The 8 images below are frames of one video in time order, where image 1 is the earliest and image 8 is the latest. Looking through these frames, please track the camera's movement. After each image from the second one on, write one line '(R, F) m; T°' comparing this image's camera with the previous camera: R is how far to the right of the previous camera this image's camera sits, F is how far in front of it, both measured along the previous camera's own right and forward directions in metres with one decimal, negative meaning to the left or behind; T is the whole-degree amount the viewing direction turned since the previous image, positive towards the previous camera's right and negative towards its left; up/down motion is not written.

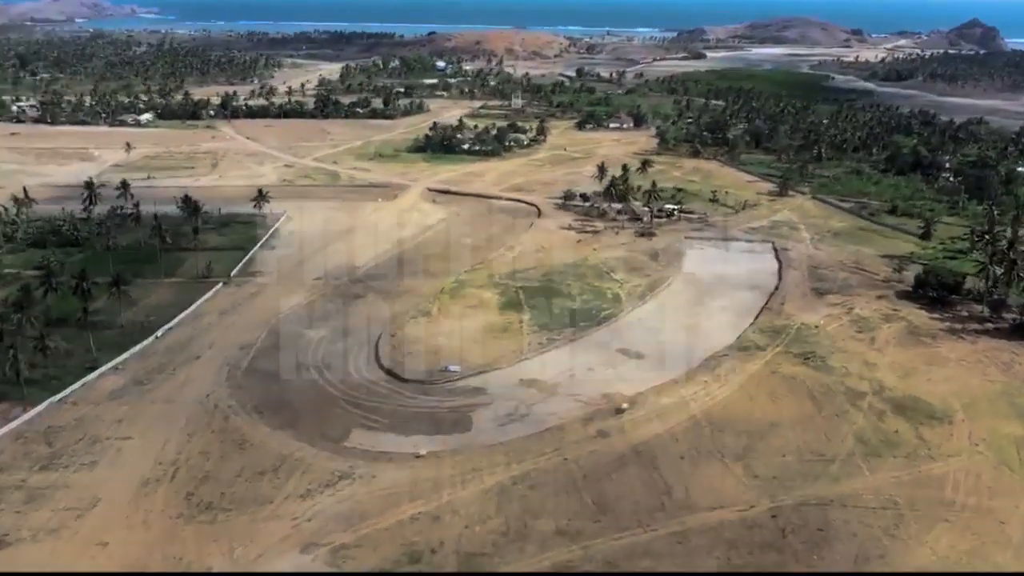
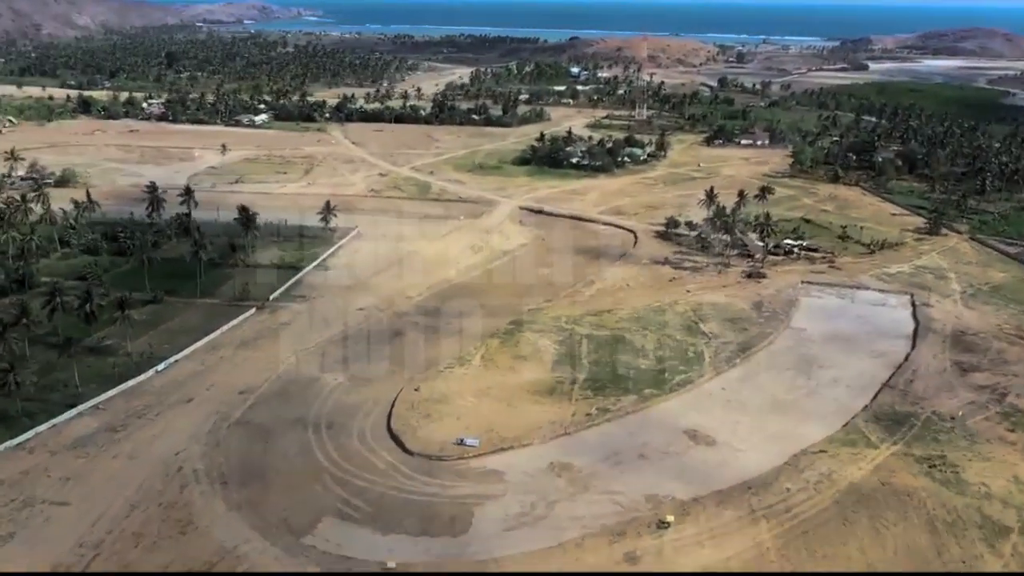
(+4.4, +9.2) m; -9°
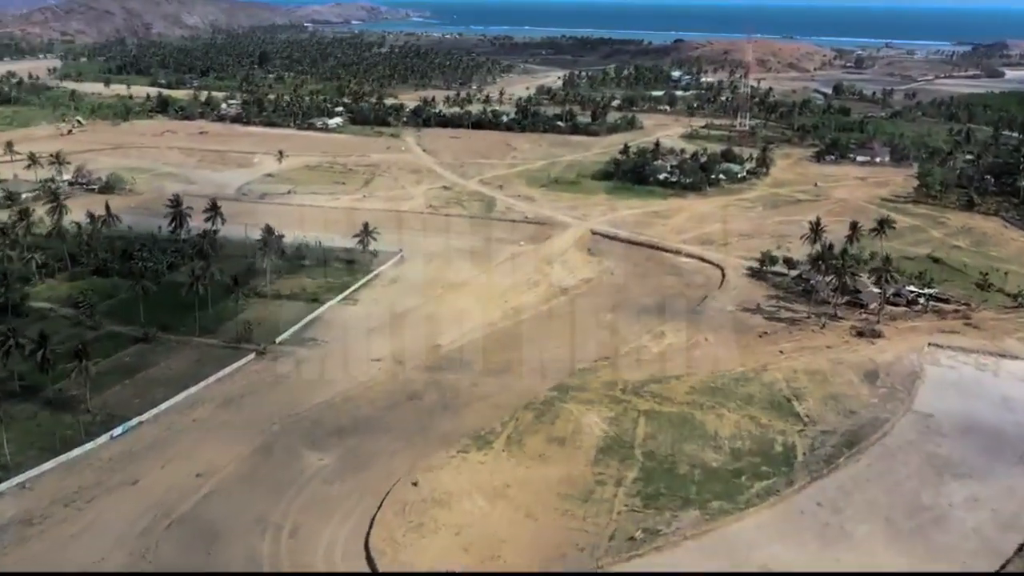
(+2.6, +10.0) m; -6°
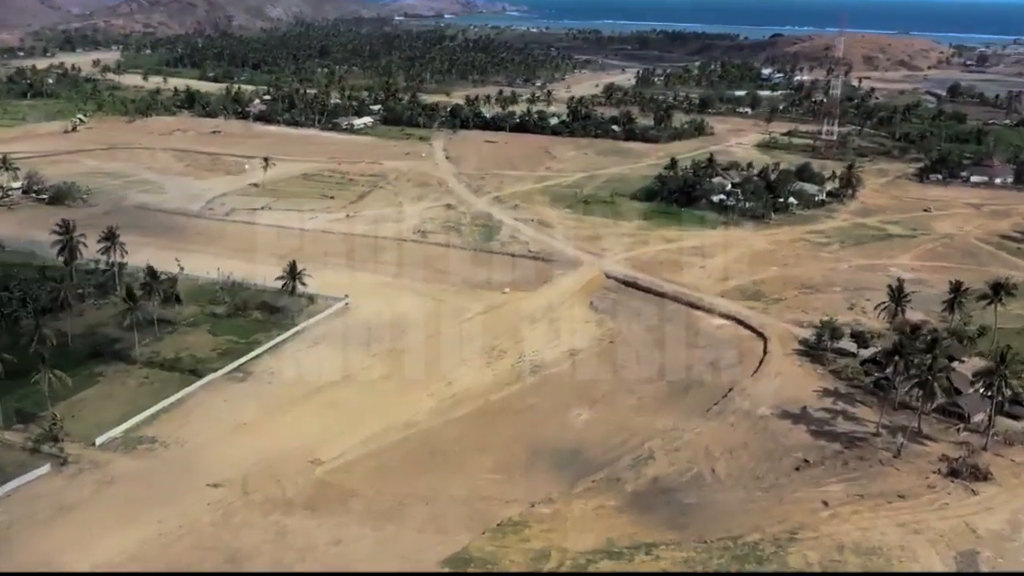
(+6.7, +15.6) m; -6°
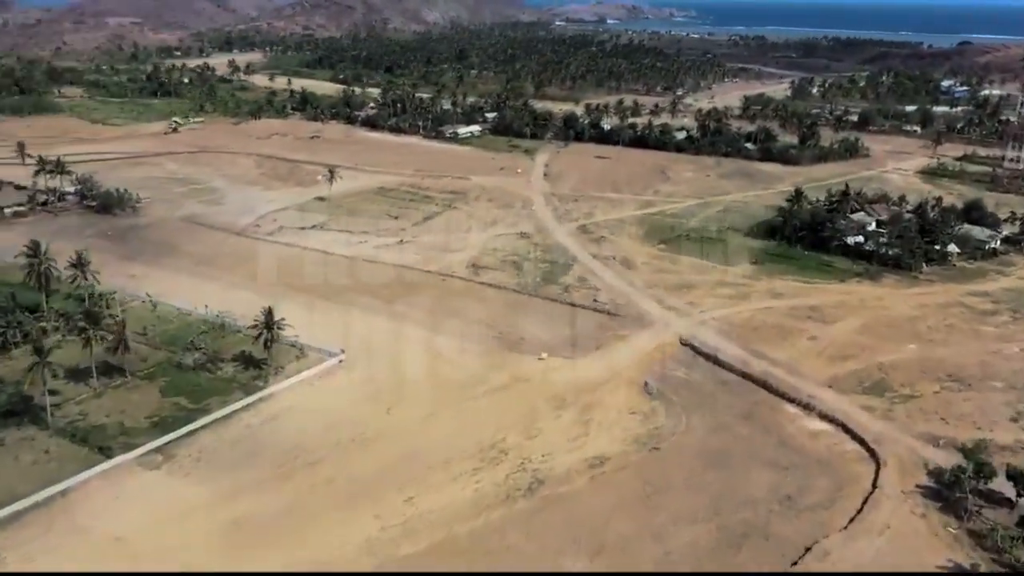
(+5.2, +11.5) m; -10°
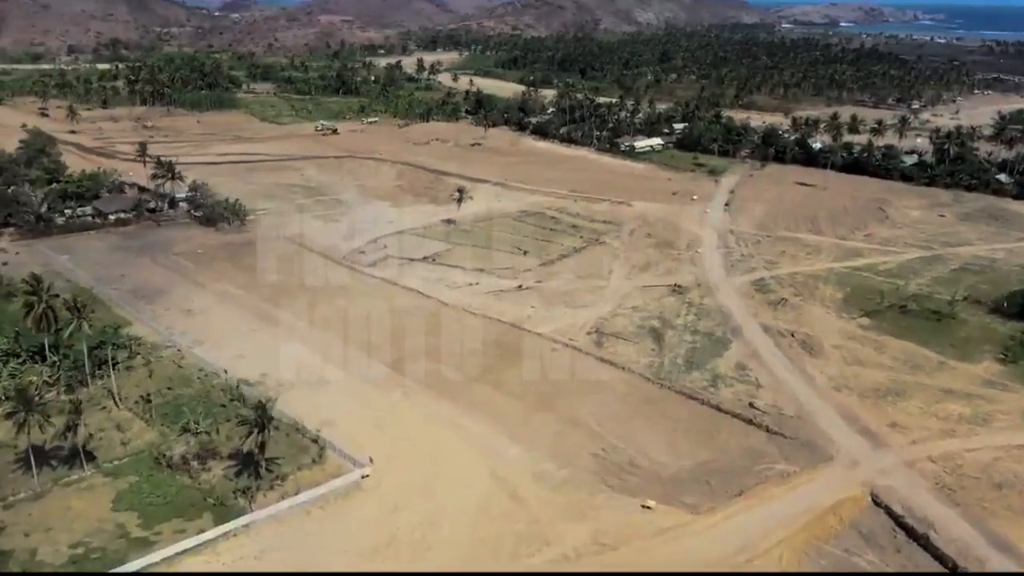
(+3.0, +13.1) m; -13°
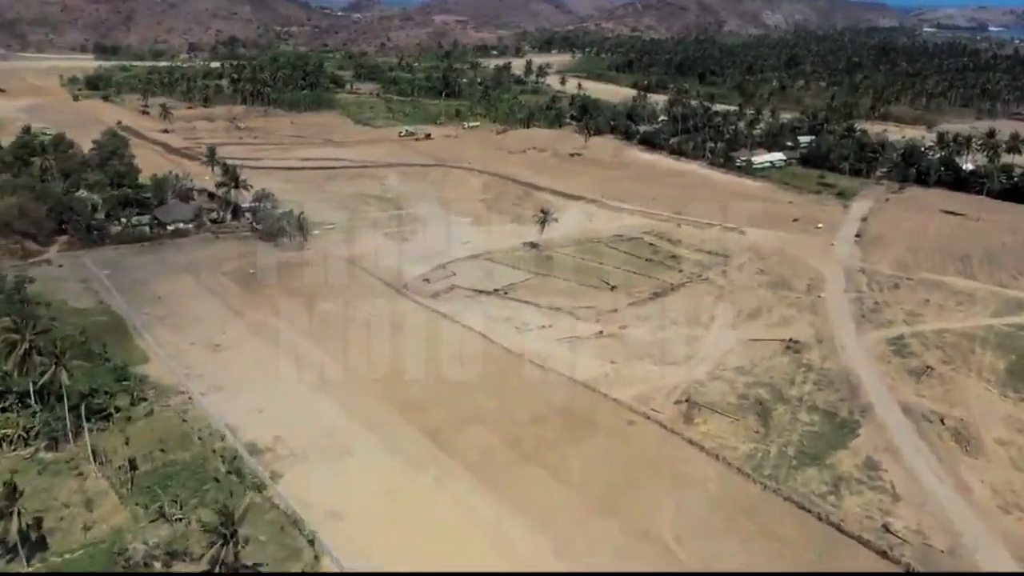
(+1.4, +7.3) m; -7°
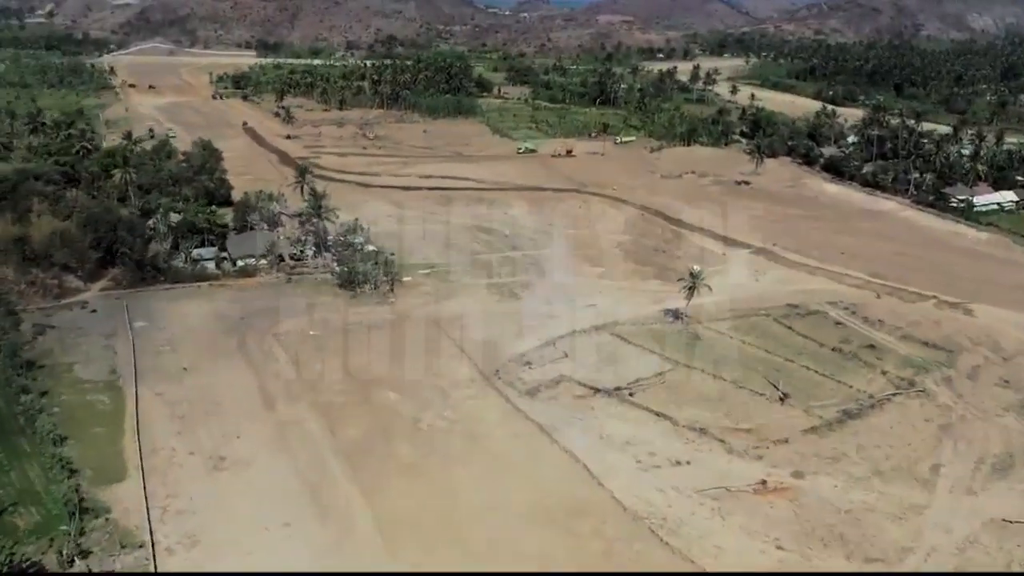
(+0.8, +12.2) m; -10°
